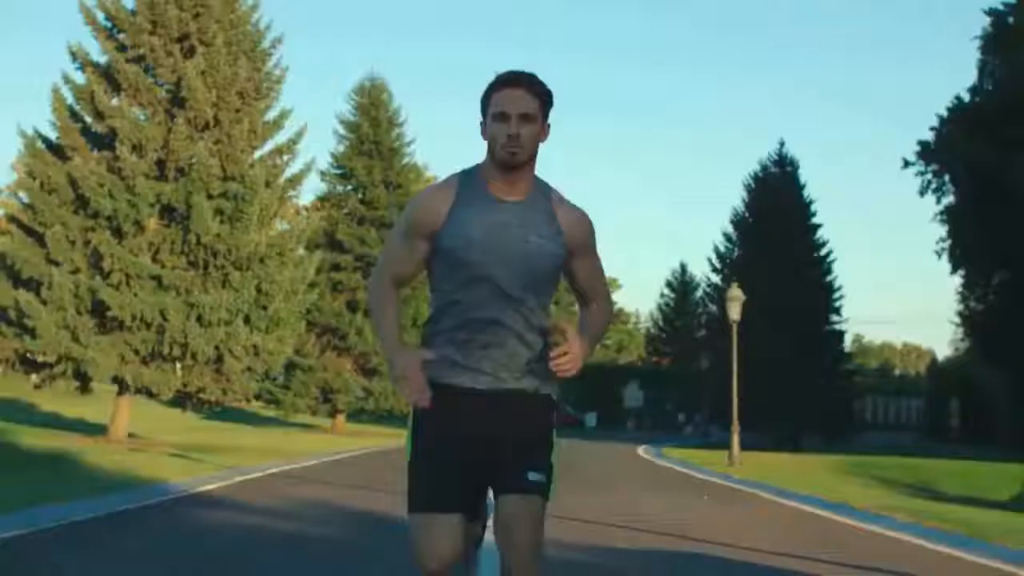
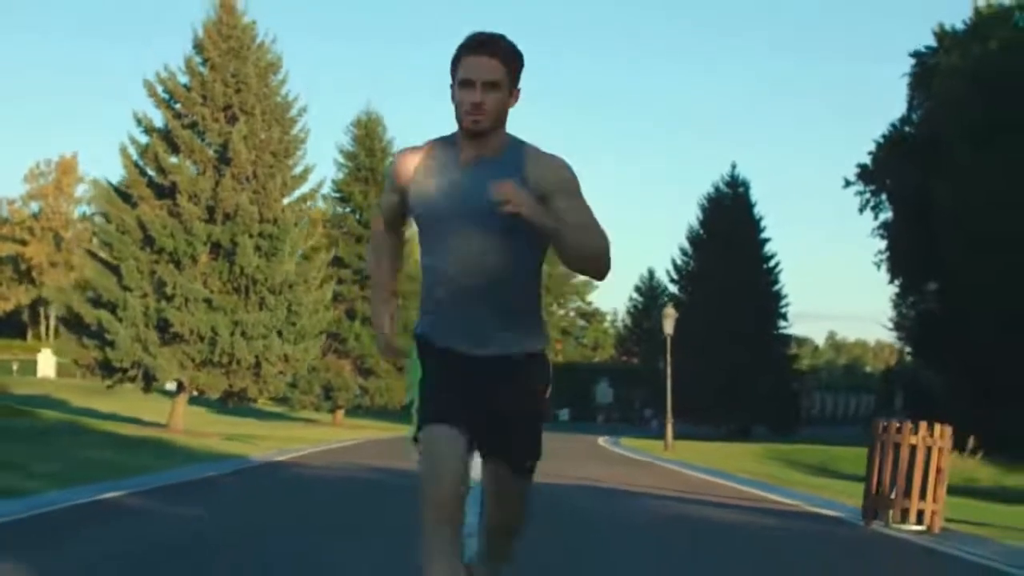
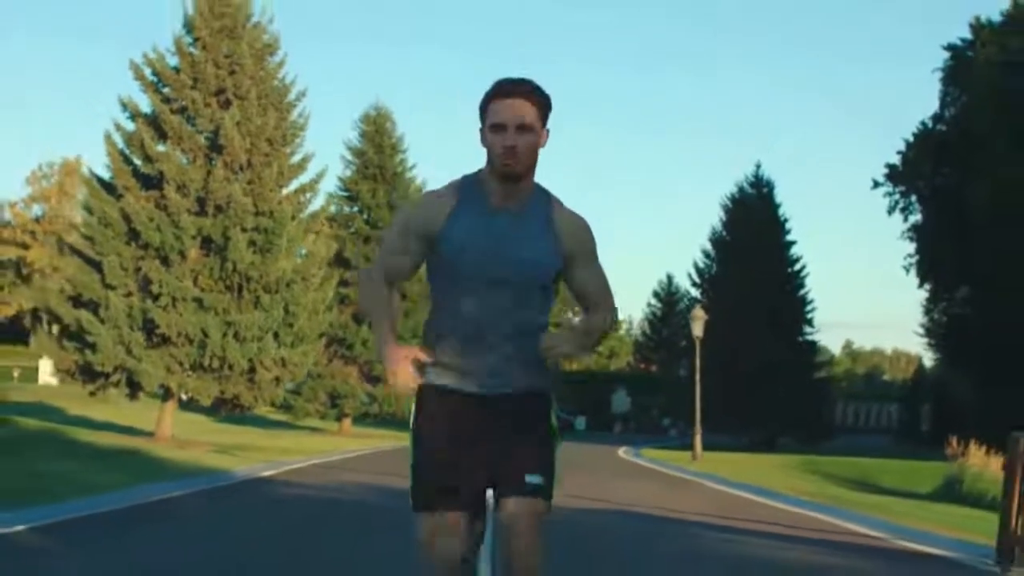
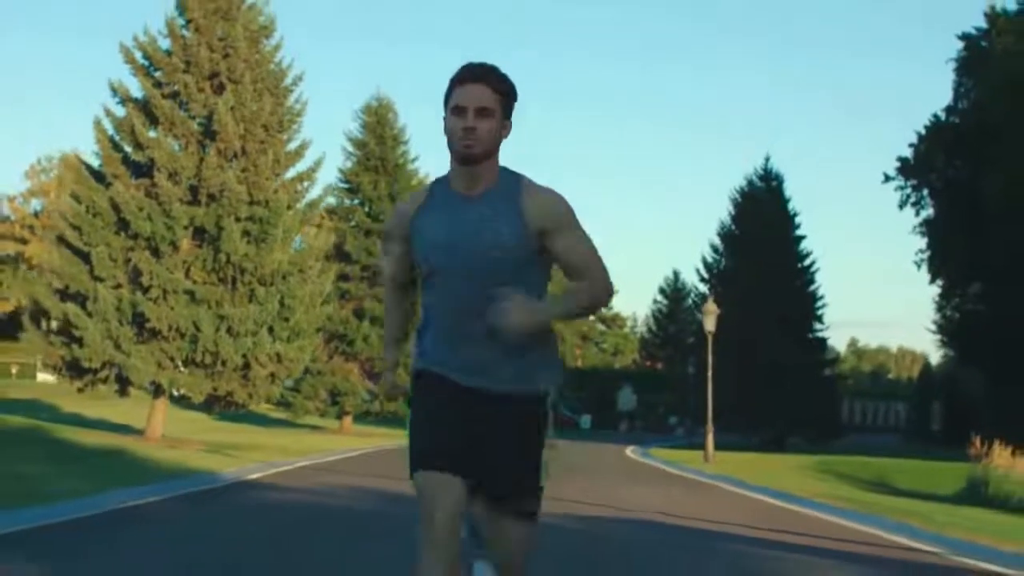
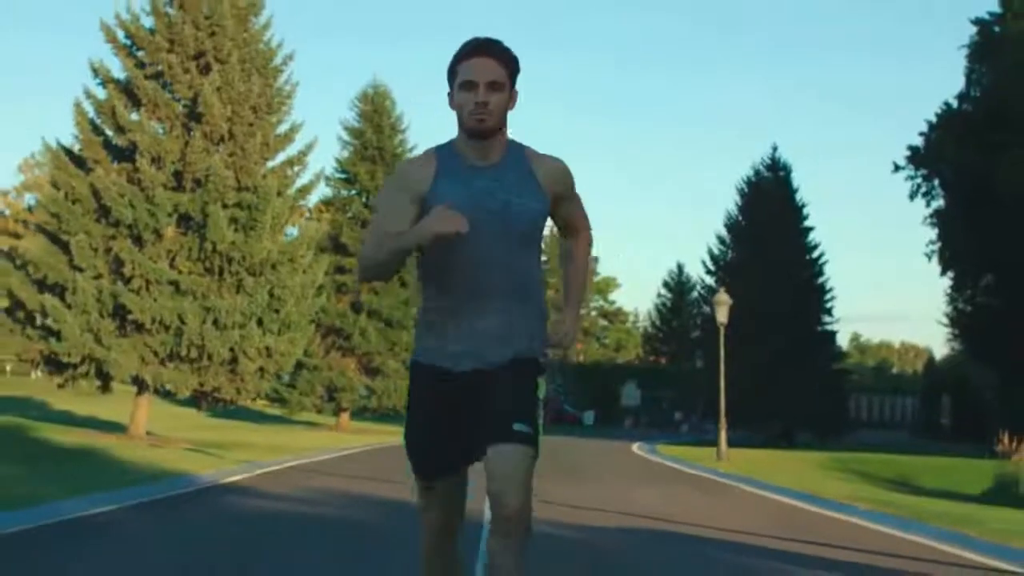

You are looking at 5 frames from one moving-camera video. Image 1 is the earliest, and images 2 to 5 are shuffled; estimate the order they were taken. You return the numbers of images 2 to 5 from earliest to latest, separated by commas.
5, 4, 3, 2
